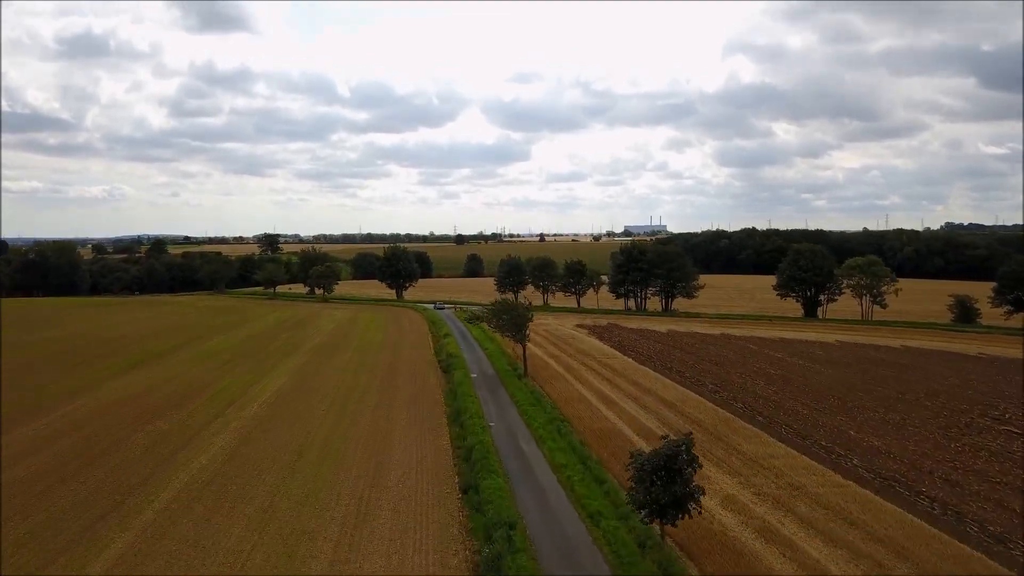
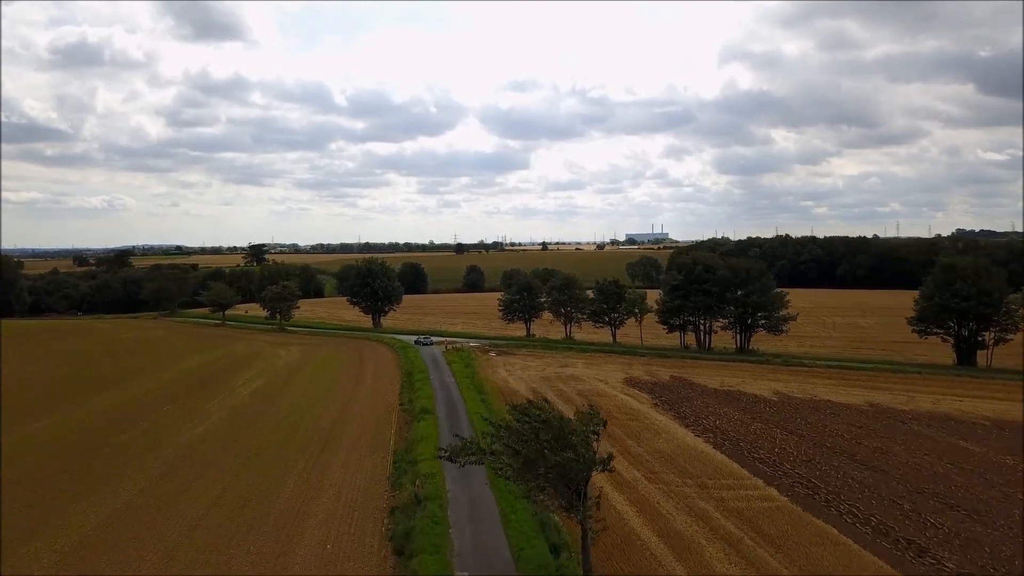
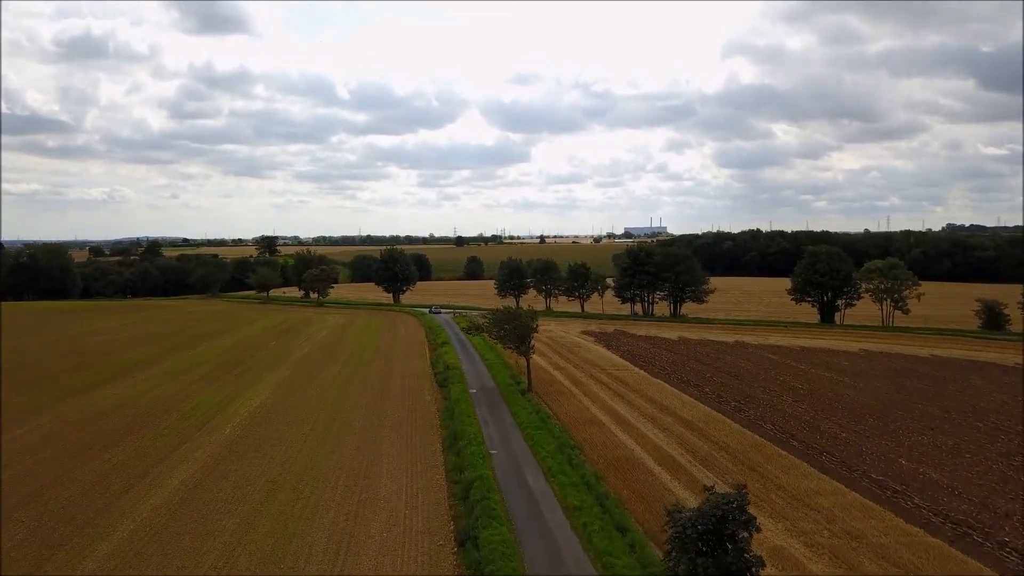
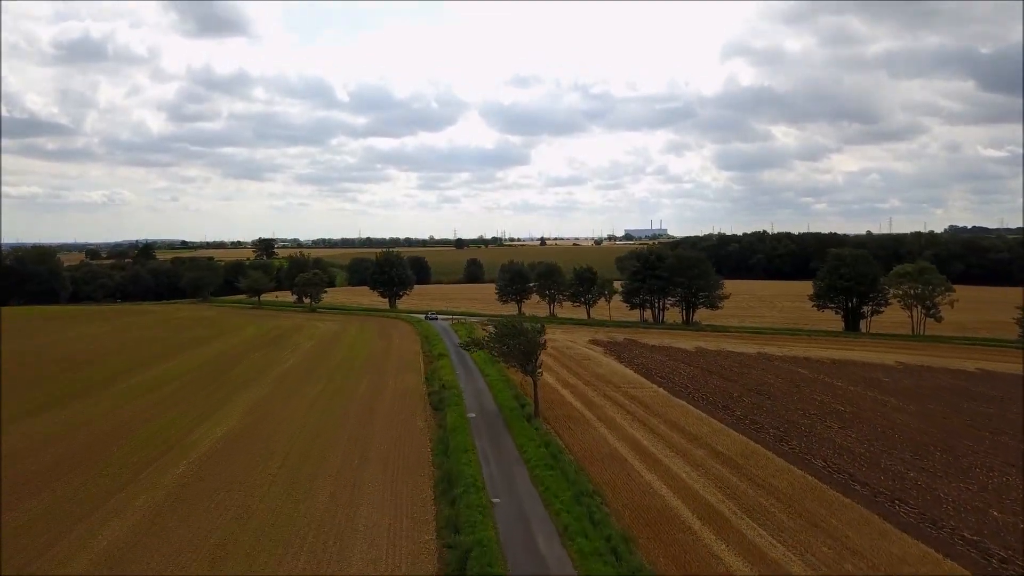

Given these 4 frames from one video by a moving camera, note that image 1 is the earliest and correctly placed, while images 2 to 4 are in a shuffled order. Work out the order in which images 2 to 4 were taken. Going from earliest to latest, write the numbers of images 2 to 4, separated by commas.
3, 4, 2
